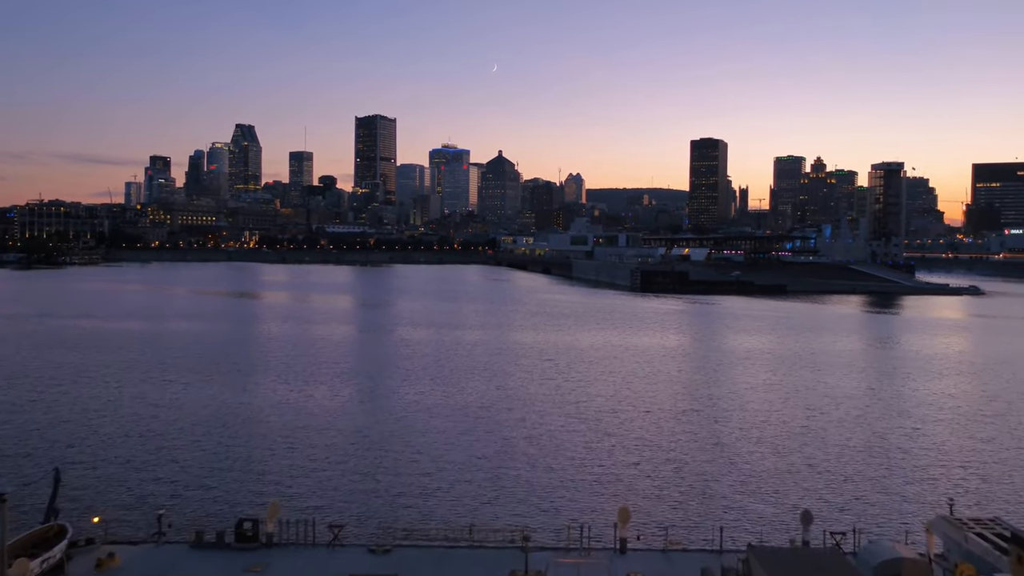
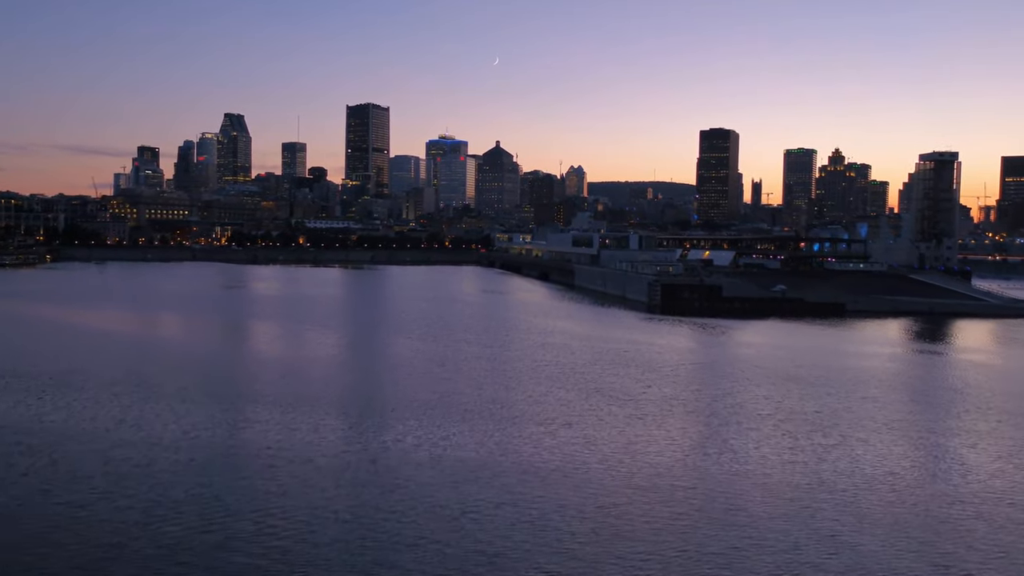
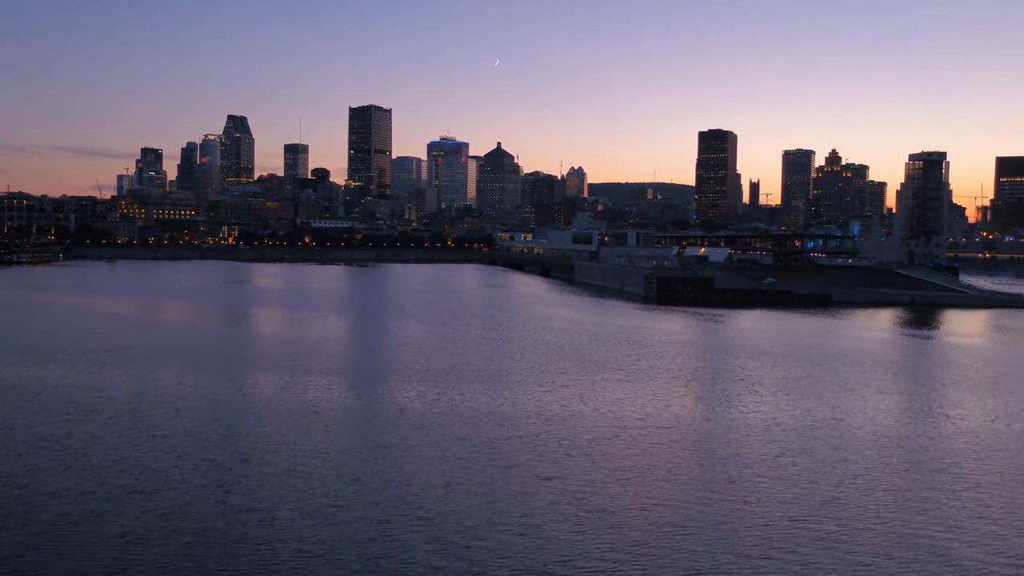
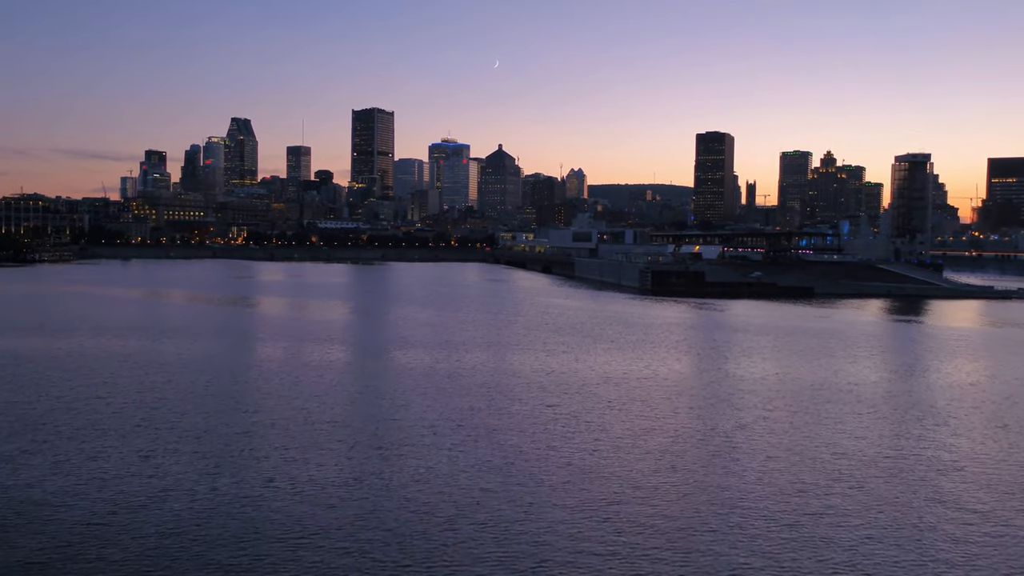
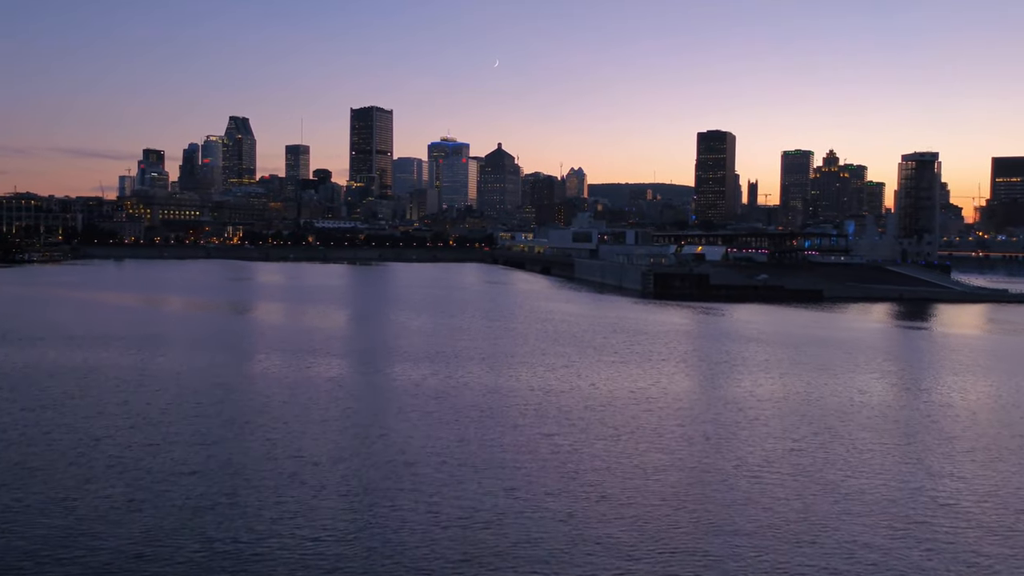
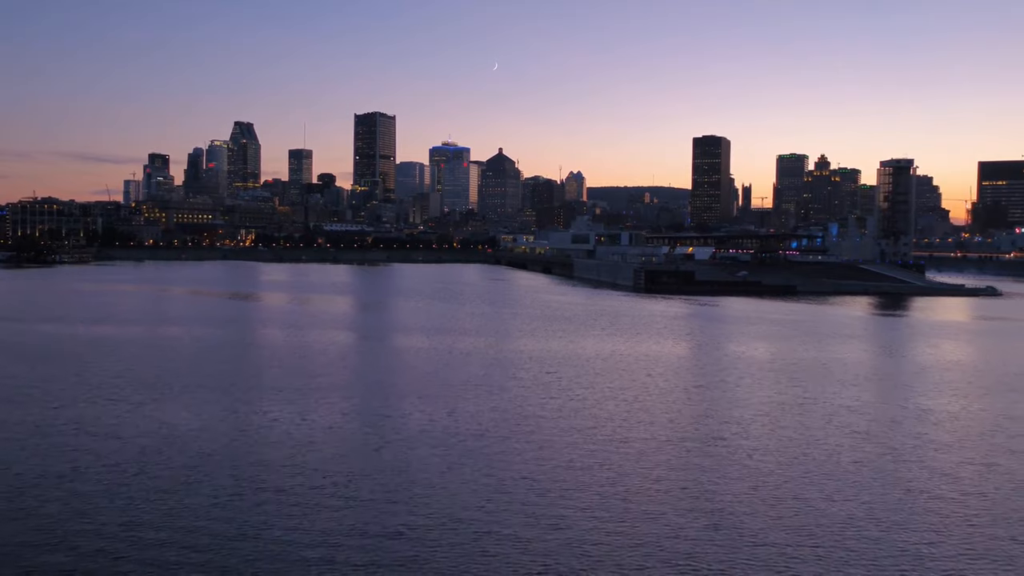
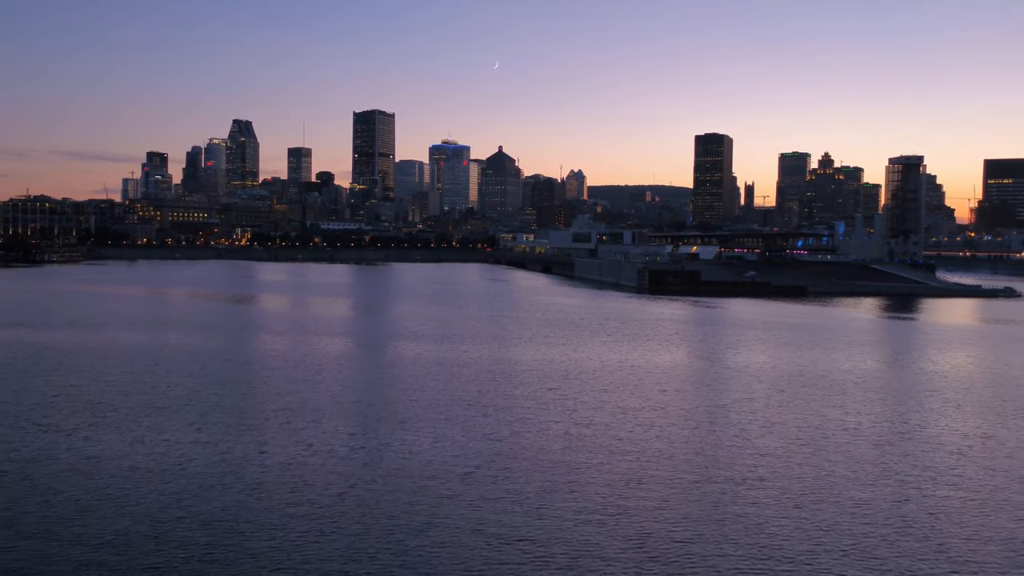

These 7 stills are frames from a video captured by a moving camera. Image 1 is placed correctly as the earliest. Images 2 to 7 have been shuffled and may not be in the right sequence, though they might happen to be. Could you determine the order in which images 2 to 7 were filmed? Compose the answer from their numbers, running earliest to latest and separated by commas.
6, 7, 4, 5, 3, 2
